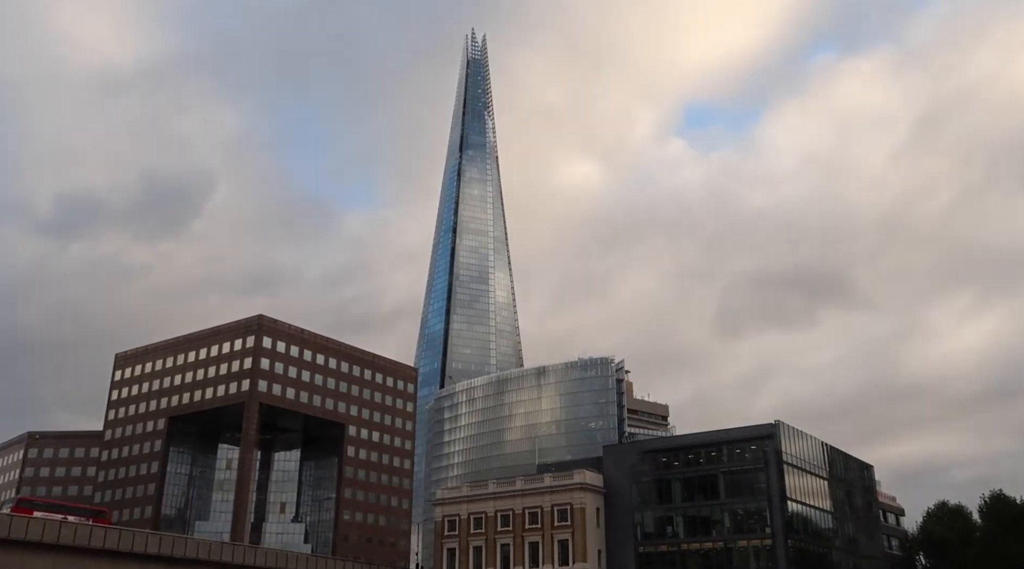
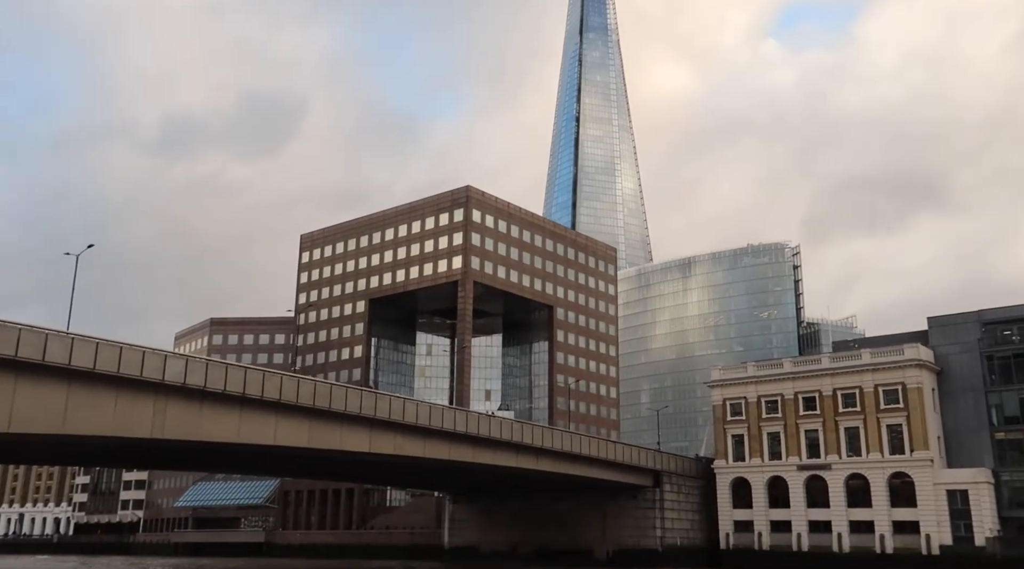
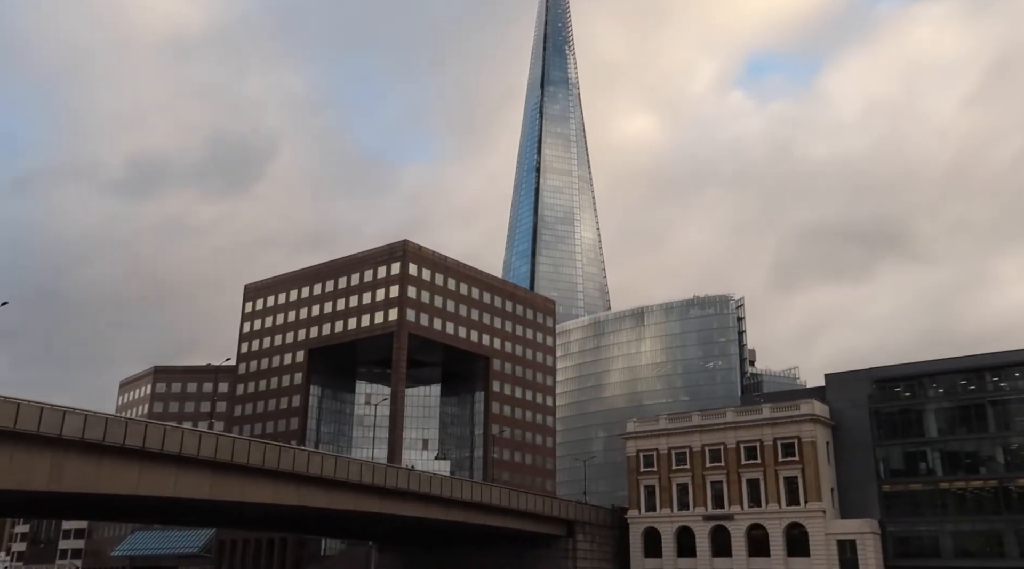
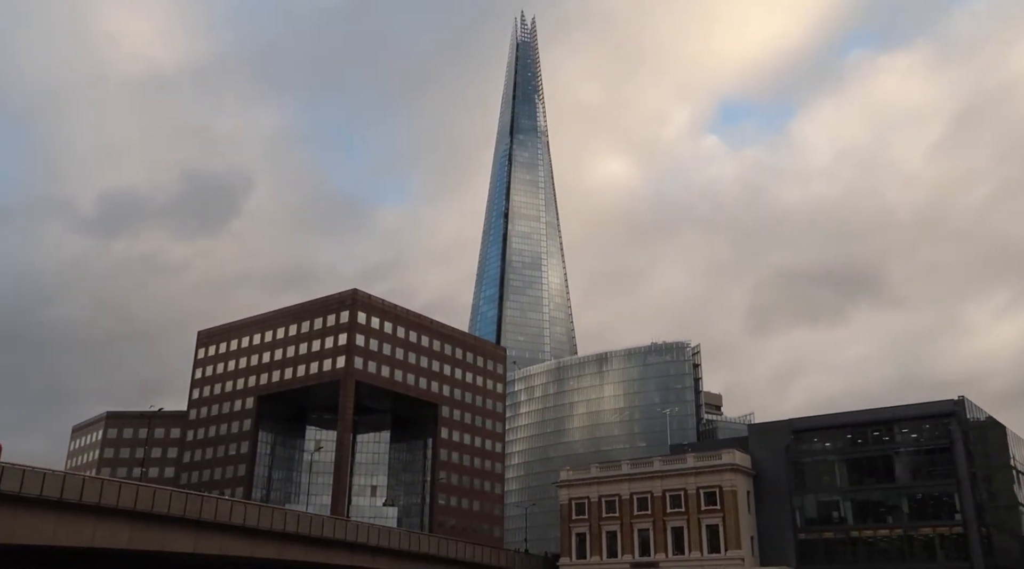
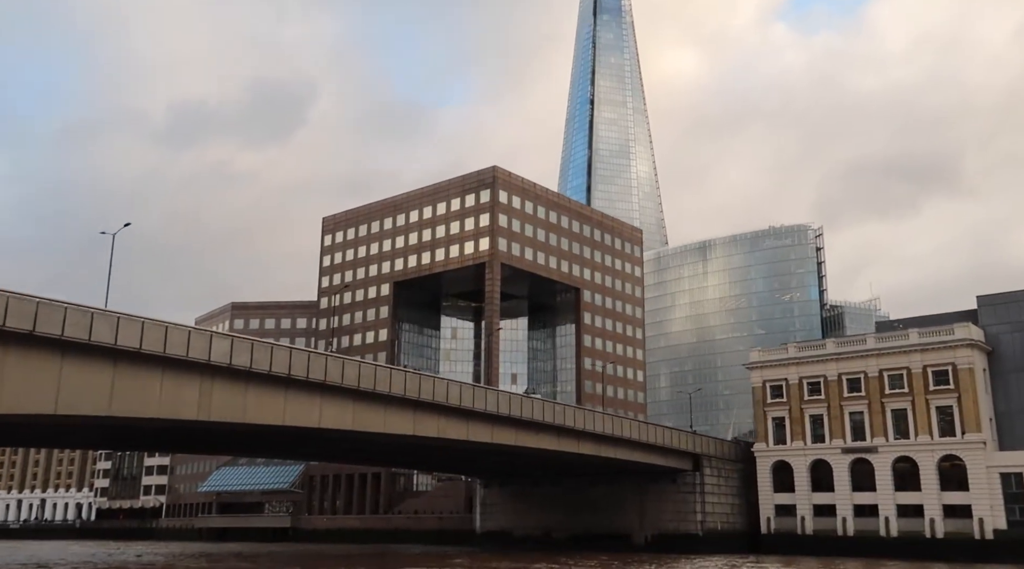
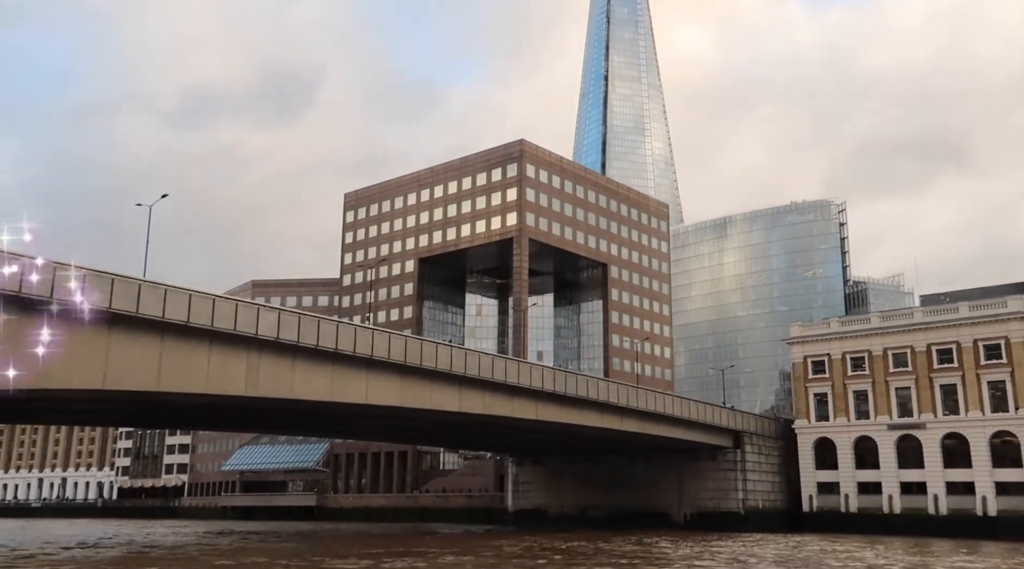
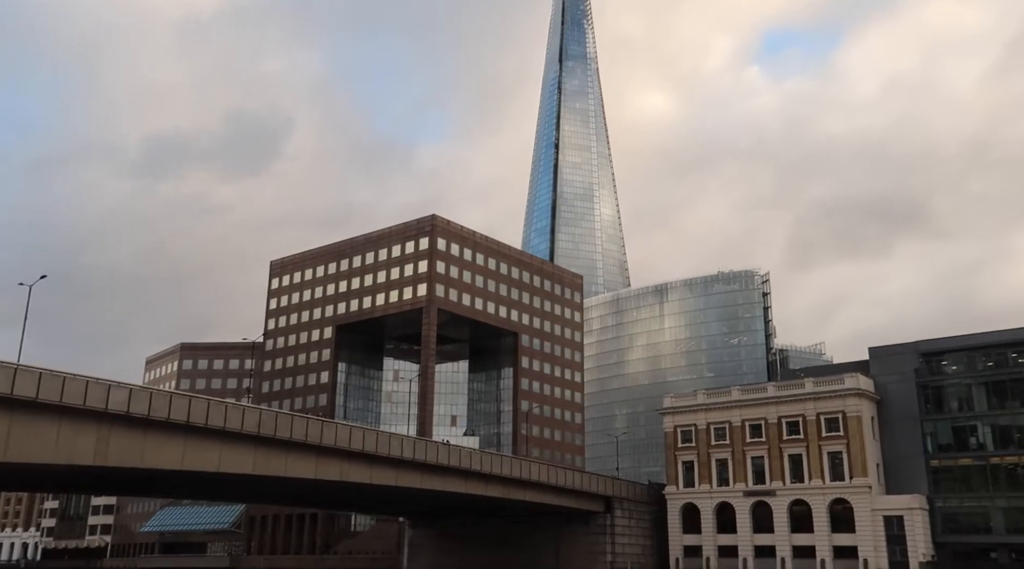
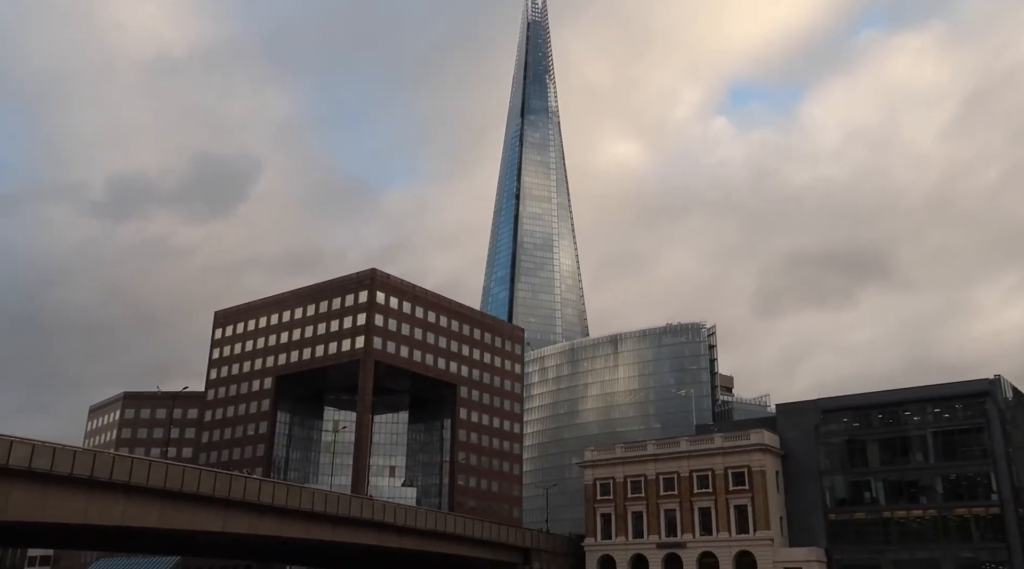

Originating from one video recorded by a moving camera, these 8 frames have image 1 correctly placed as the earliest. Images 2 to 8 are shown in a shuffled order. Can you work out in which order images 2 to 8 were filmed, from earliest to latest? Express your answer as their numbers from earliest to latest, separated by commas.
4, 8, 3, 7, 2, 5, 6
